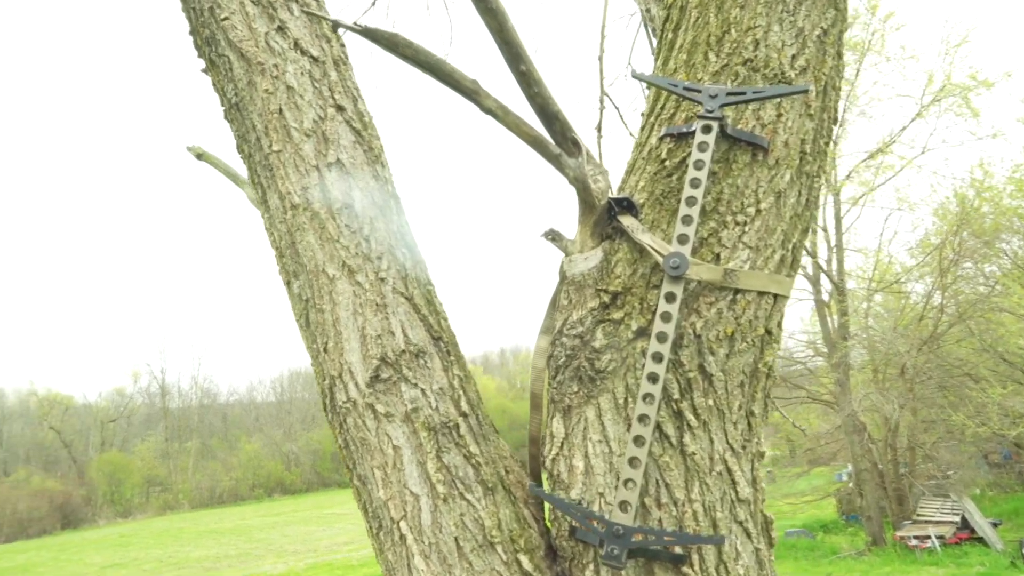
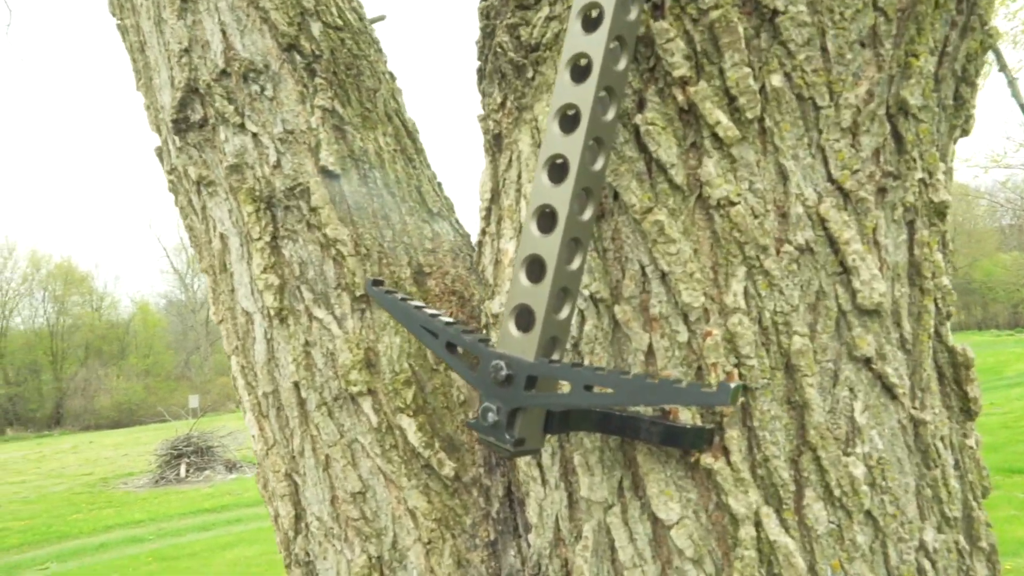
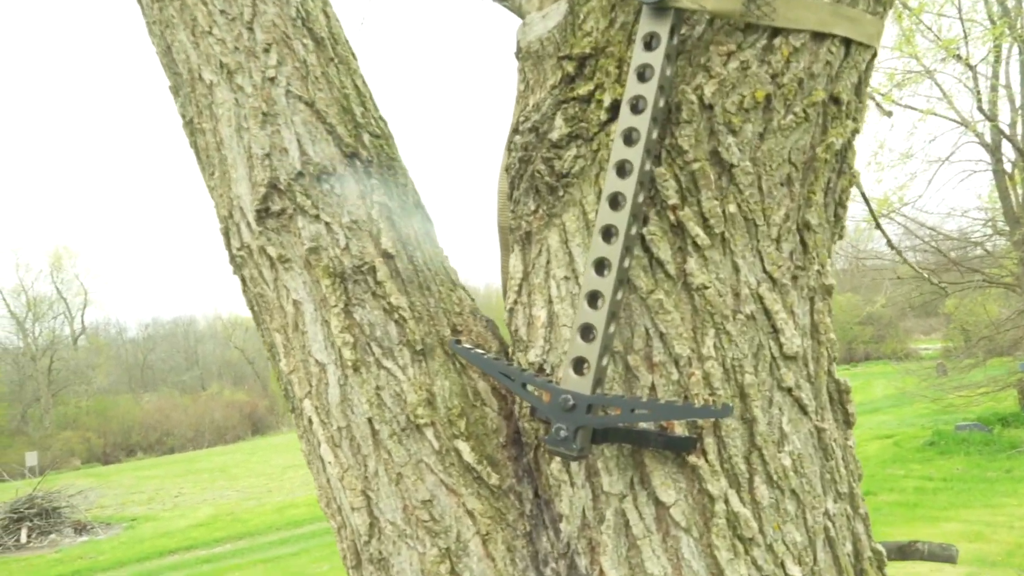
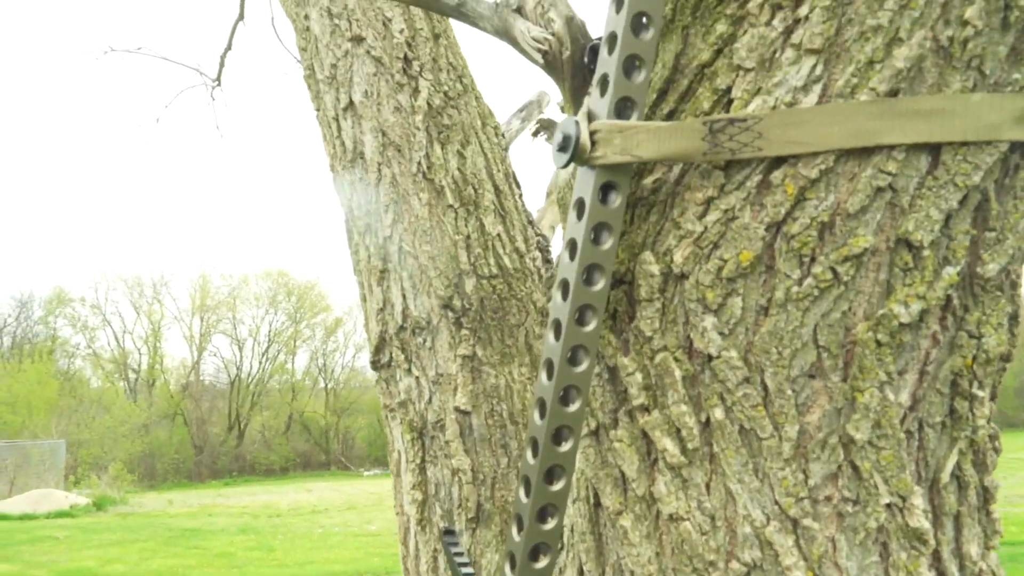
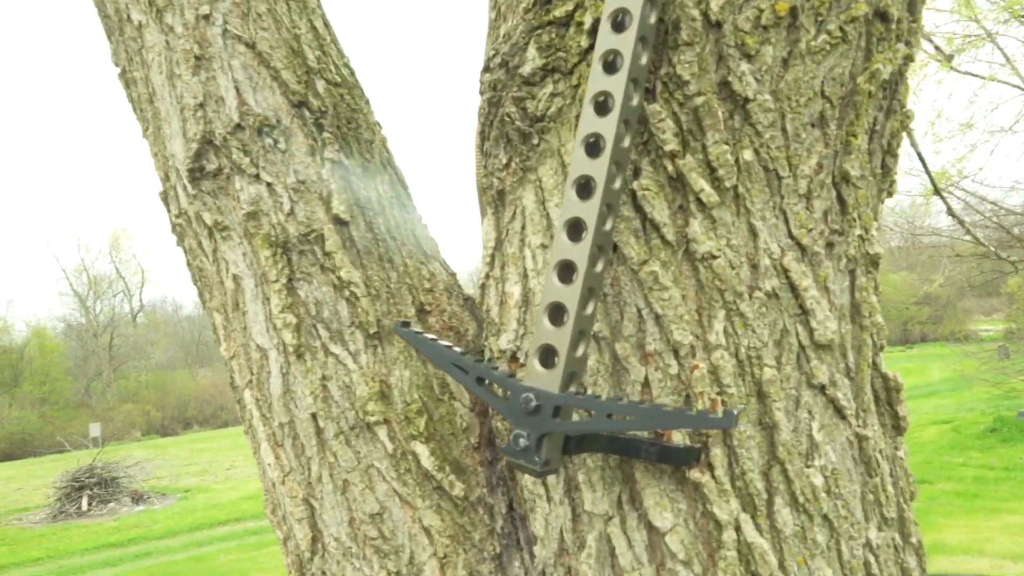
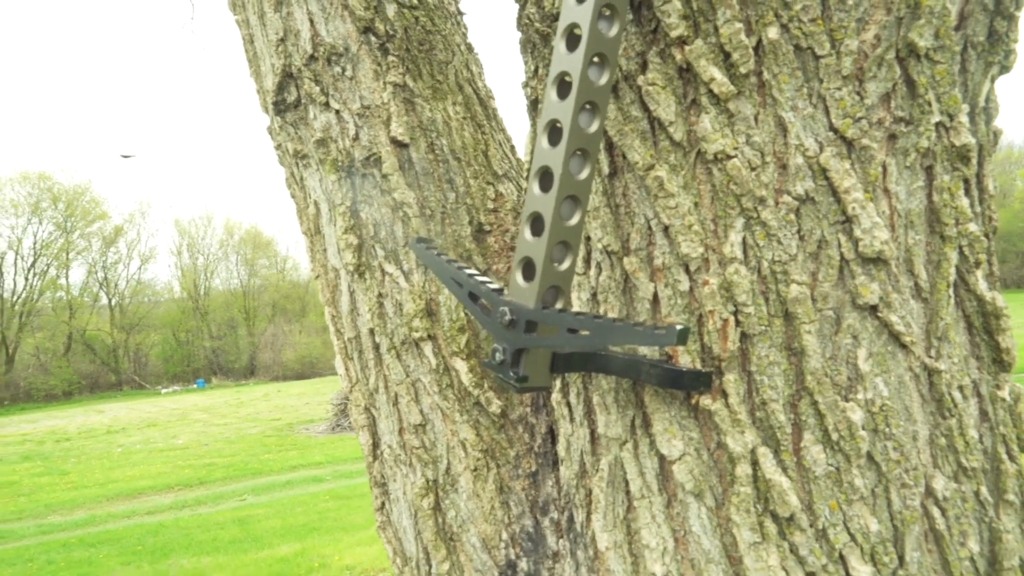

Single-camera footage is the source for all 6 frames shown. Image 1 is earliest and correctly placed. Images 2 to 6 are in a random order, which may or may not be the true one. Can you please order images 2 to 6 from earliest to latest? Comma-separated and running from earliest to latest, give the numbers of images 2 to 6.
3, 5, 2, 6, 4
